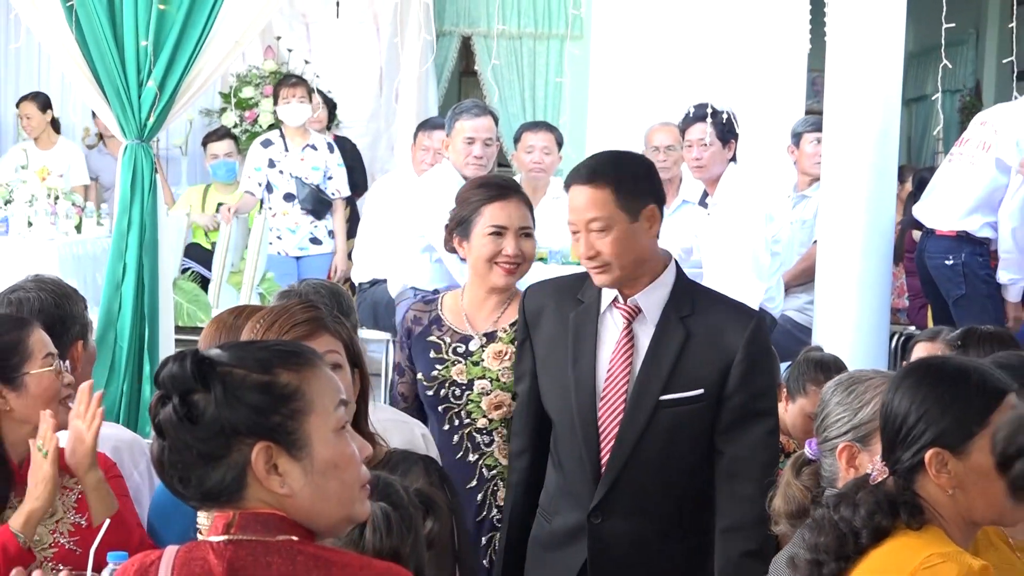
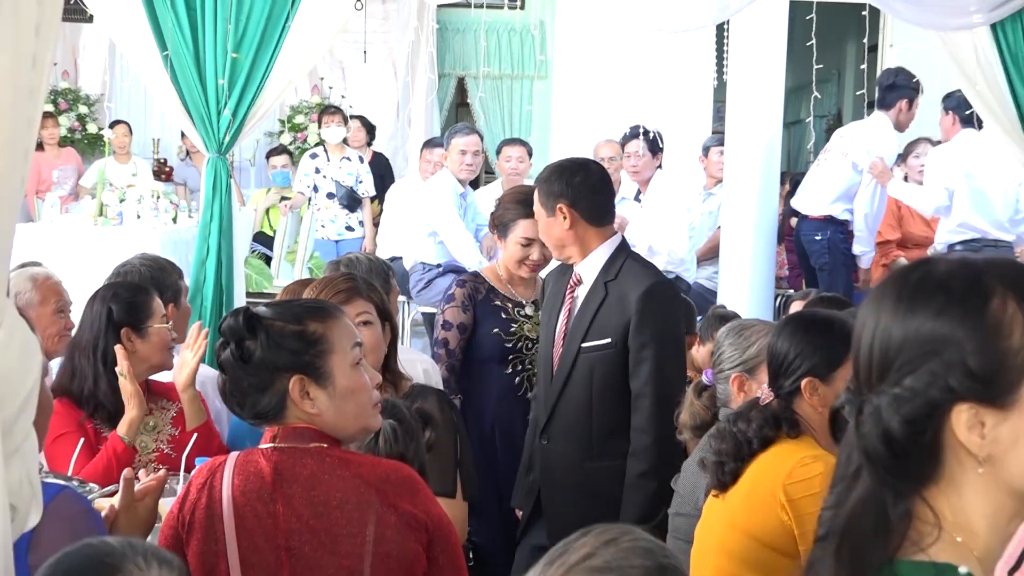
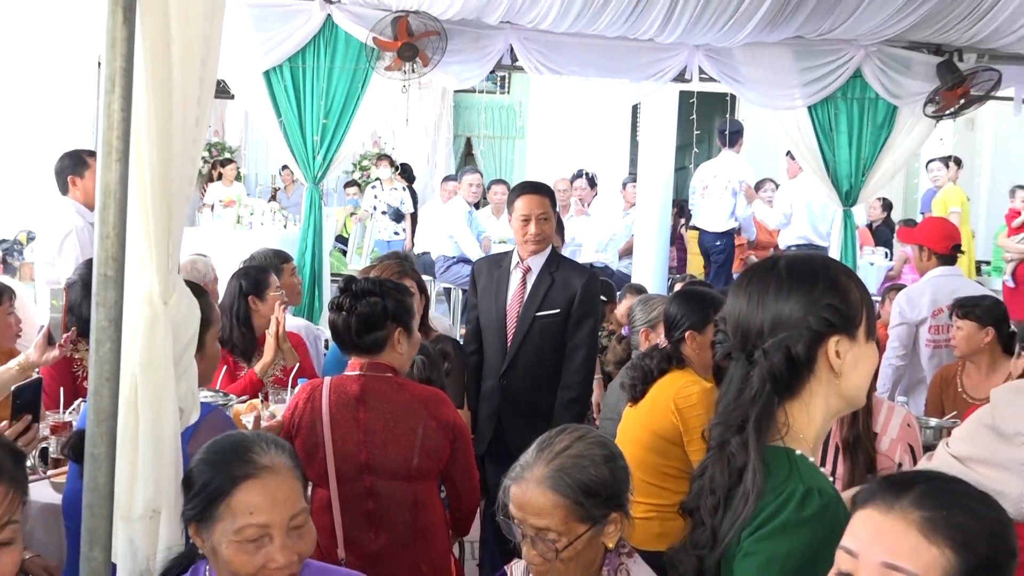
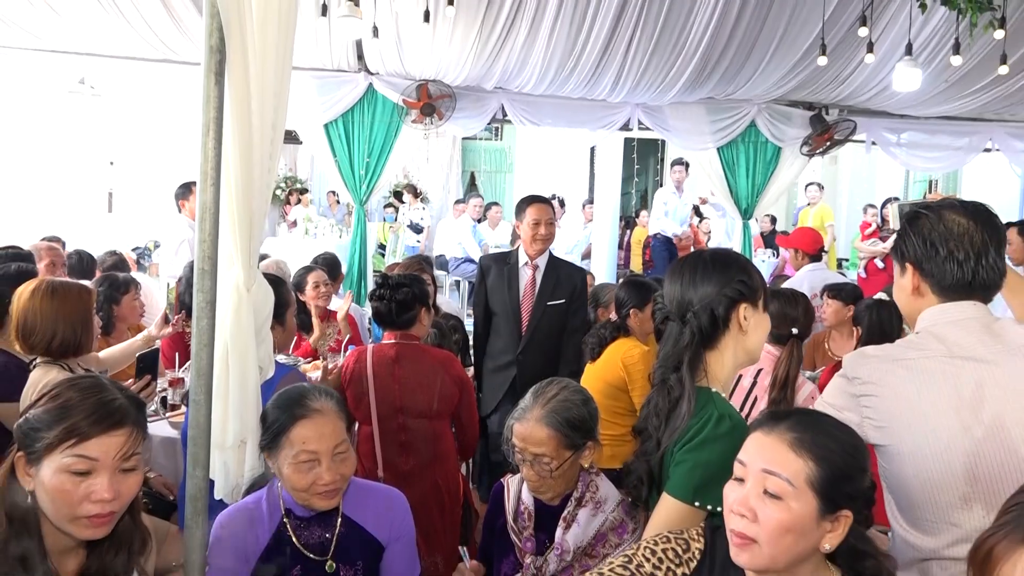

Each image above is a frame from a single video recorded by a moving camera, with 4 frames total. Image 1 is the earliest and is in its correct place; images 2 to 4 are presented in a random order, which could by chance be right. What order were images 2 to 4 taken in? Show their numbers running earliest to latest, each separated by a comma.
2, 3, 4
